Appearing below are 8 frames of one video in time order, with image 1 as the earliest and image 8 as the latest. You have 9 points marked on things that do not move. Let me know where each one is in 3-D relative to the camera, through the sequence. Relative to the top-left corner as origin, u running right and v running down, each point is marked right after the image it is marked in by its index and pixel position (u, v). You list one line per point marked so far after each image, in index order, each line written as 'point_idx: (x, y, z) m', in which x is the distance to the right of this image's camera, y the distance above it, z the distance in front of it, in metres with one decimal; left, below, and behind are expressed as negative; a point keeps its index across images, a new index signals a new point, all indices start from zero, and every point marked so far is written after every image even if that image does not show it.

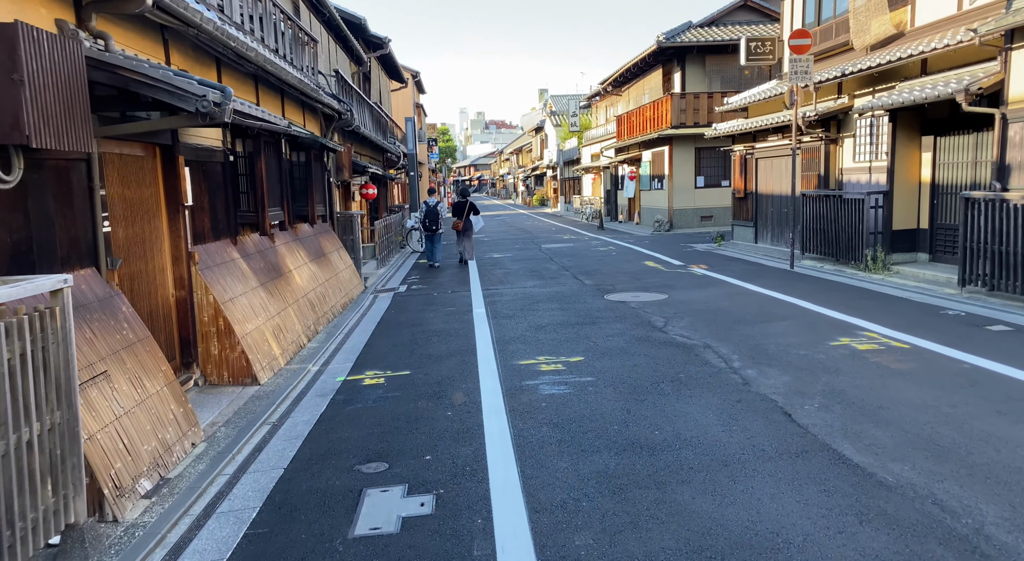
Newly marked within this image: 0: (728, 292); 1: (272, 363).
0: (+3.2, -0.2, +11.4) m
1: (-2.4, -0.8, +7.8) m
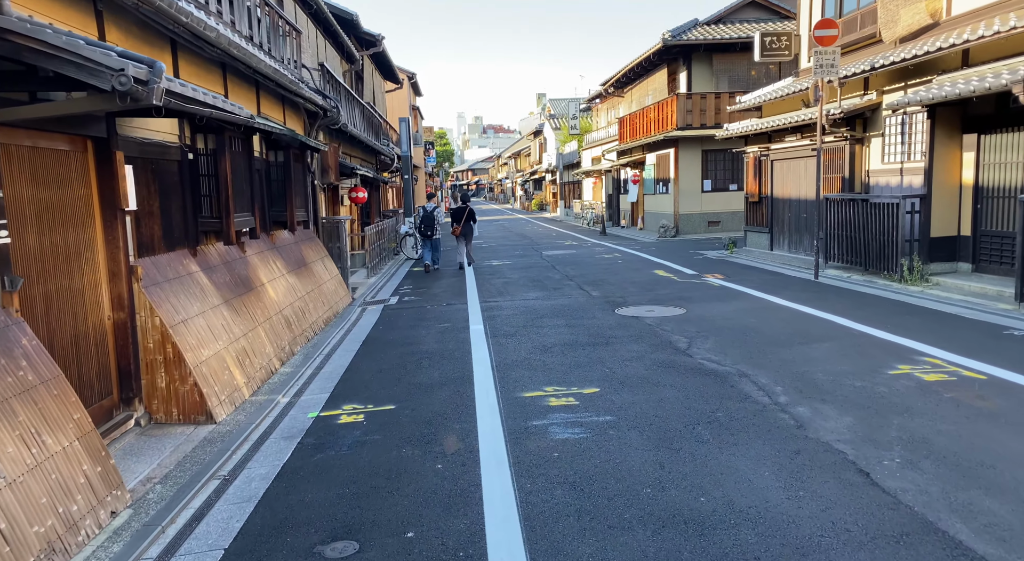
0: (+3.2, -0.4, +10.3) m
1: (-2.4, -1.0, +6.6) m
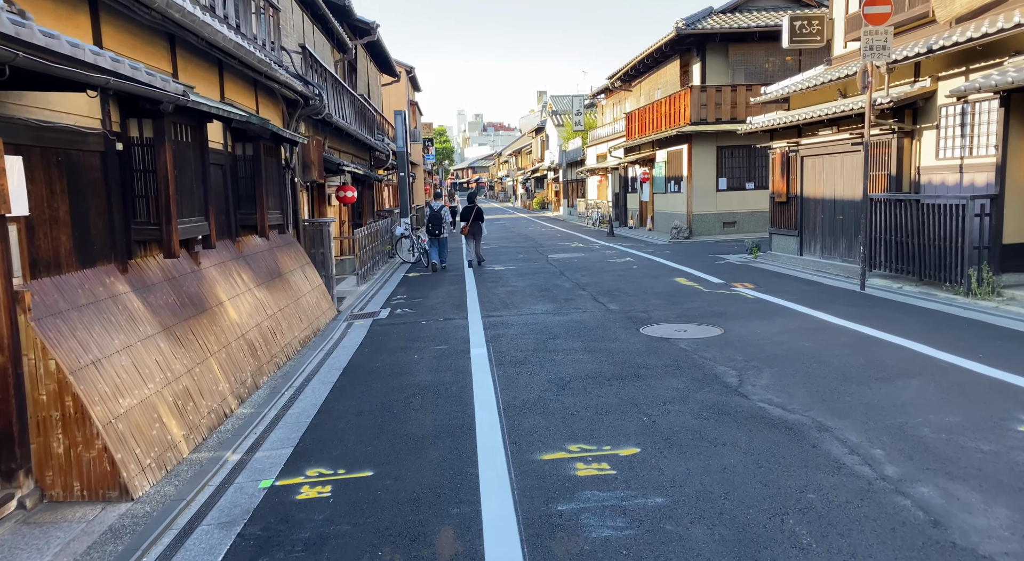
0: (+3.3, -0.5, +8.8) m
1: (-2.3, -1.2, +5.1) m
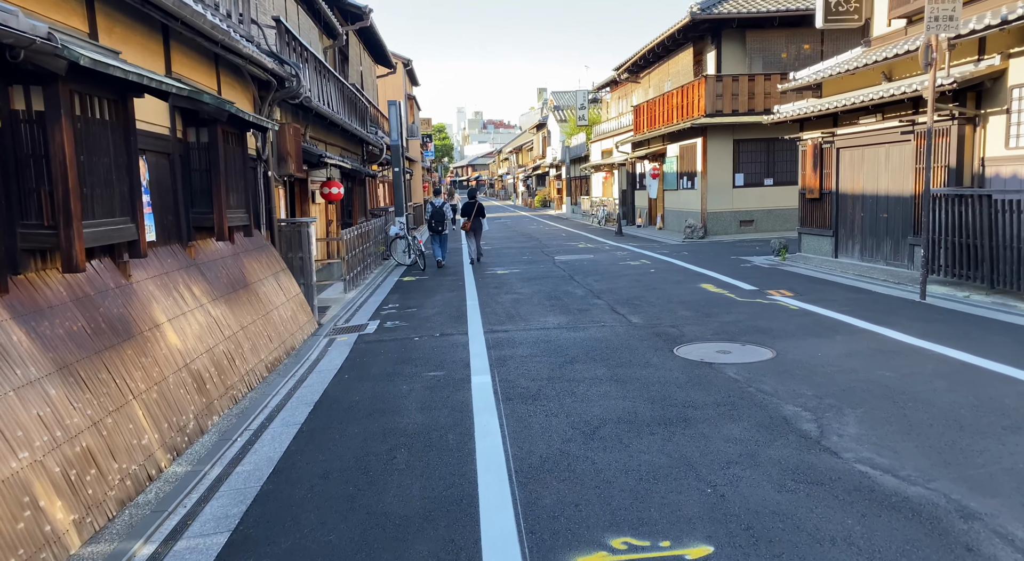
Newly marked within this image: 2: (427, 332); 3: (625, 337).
0: (+3.4, -0.7, +7.2) m
1: (-2.2, -1.3, +3.6) m
2: (-1.1, -0.7, +9.8) m
3: (+1.3, -0.6, +8.6) m
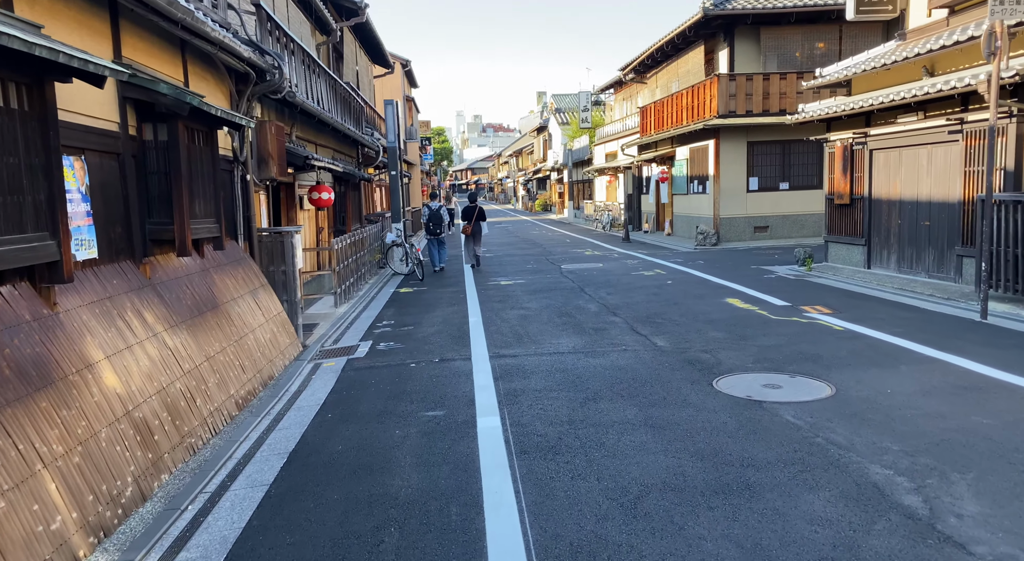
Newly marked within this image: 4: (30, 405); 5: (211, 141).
0: (+3.5, -0.8, +6.1) m
1: (-2.1, -1.5, +2.5) m
2: (-1.0, -0.9, +8.7) m
3: (+1.4, -0.8, +7.5) m
4: (-2.5, -0.6, +4.0) m
5: (-2.9, +1.3, +7.4) m
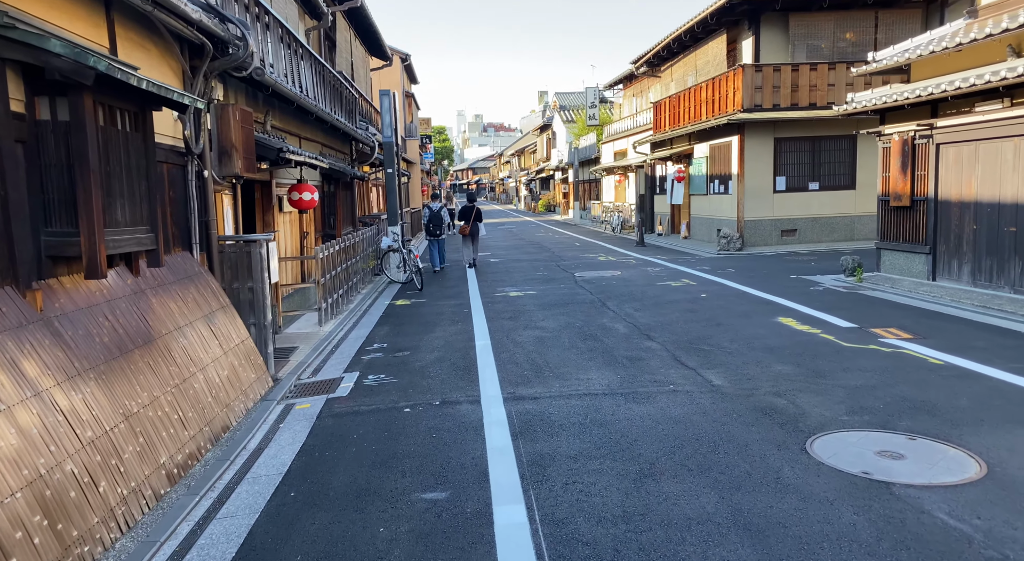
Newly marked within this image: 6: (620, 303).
0: (+3.7, -1.0, +4.4) m
1: (-1.9, -1.7, +0.7) m
2: (-0.8, -1.1, +7.0) m
3: (+1.5, -1.0, +5.8) m
4: (-2.4, -0.8, +2.3) m
5: (-2.7, +1.1, +5.6) m
6: (+1.7, -0.3, +11.7) m
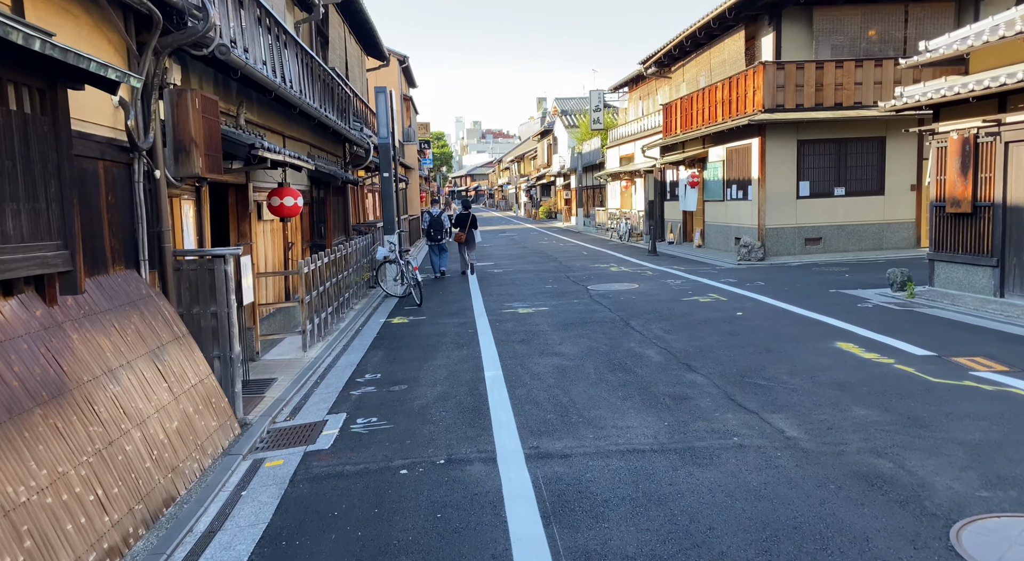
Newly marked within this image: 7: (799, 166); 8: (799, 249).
0: (+3.9, -1.2, +3.0) m
1: (-1.8, -1.8, -0.7) m
2: (-0.6, -1.2, +5.6) m
3: (+1.7, -1.2, +4.4) m
4: (-2.2, -1.0, +0.9) m
5: (-2.5, +1.0, +4.3) m
6: (+1.8, -0.6, +10.4) m
7: (+7.3, +2.9, +19.4) m
8: (+7.3, +0.8, +19.6) m
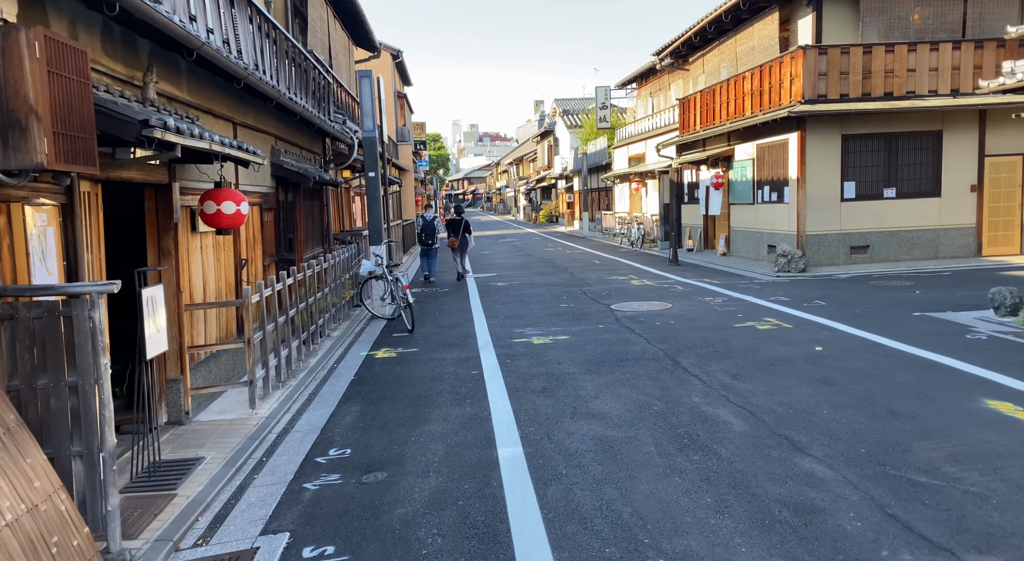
0: (+4.1, -1.4, +0.6) m
1: (-1.5, -2.0, -3.1) m
2: (-0.4, -1.5, +3.2) m
3: (+1.9, -1.5, +2.0) m
4: (-2.0, -1.2, -1.5) m
5: (-2.4, +0.7, +1.9) m
6: (+2.0, -0.8, +8.0) m
7: (+7.4, +2.6, +17.1) m
8: (+7.5, +0.5, +17.2) m
